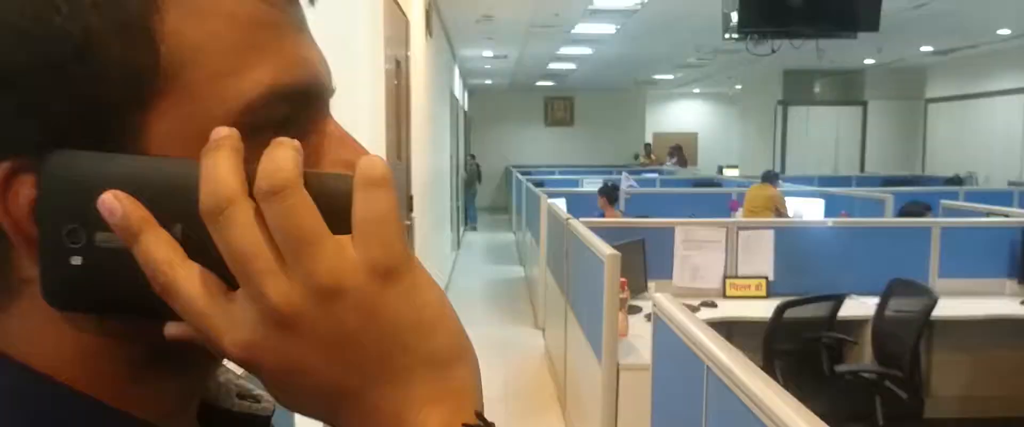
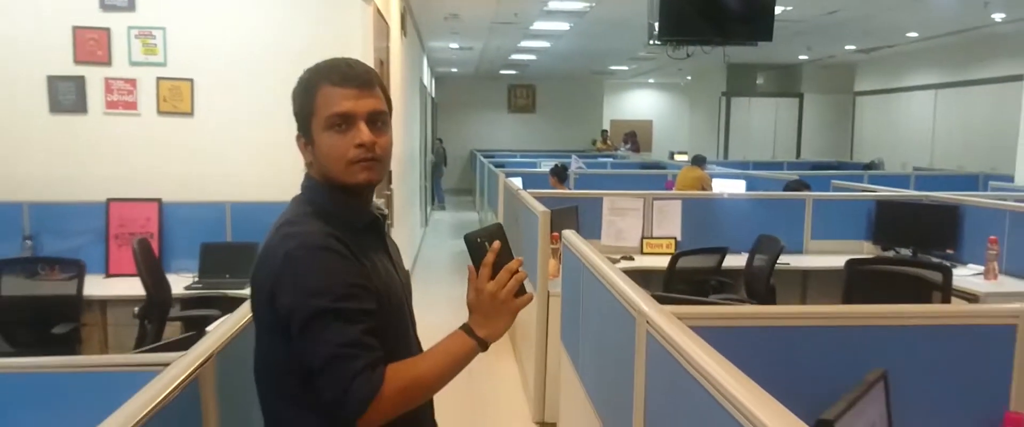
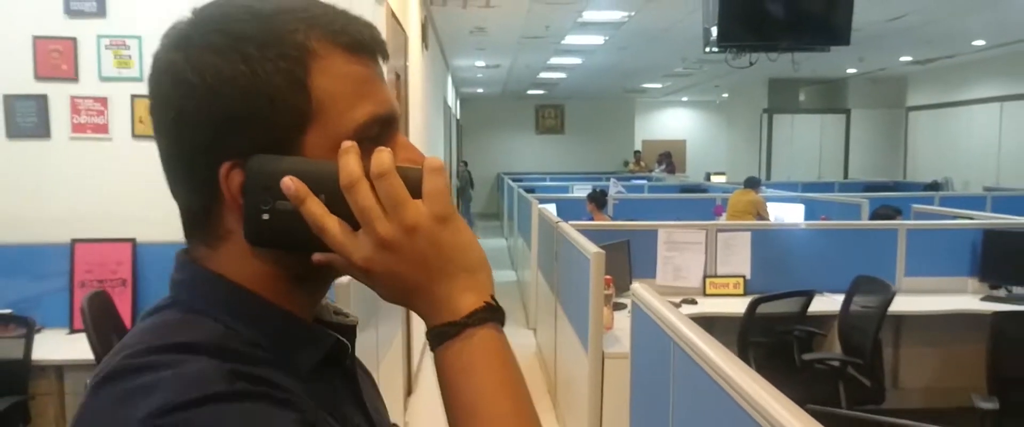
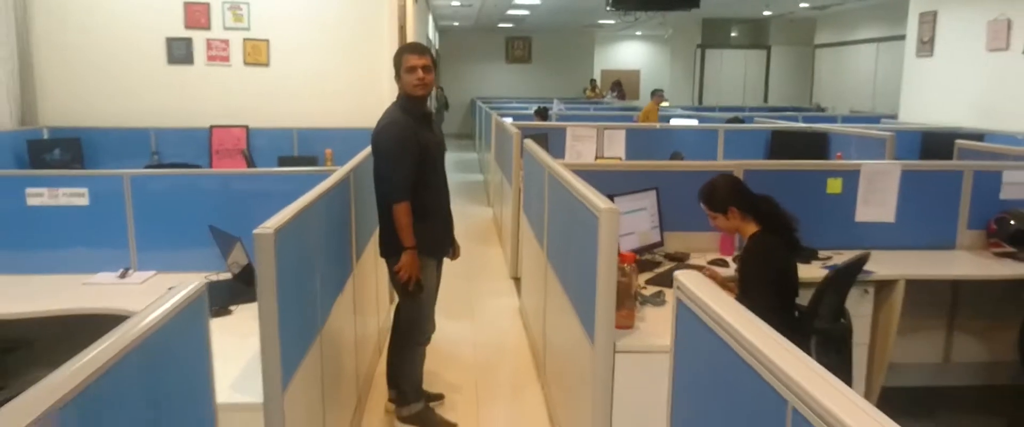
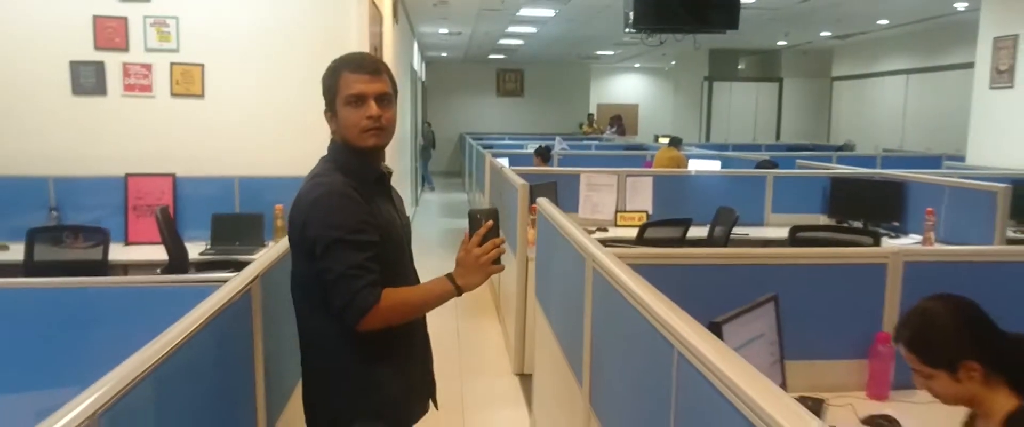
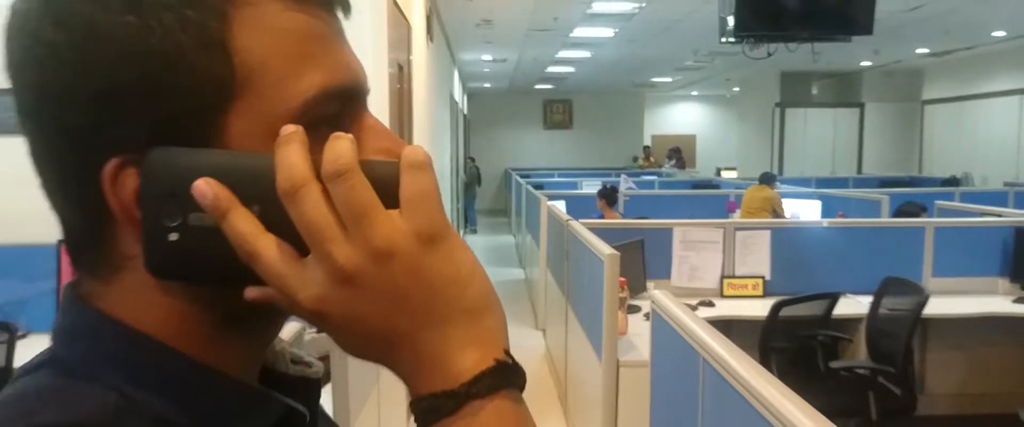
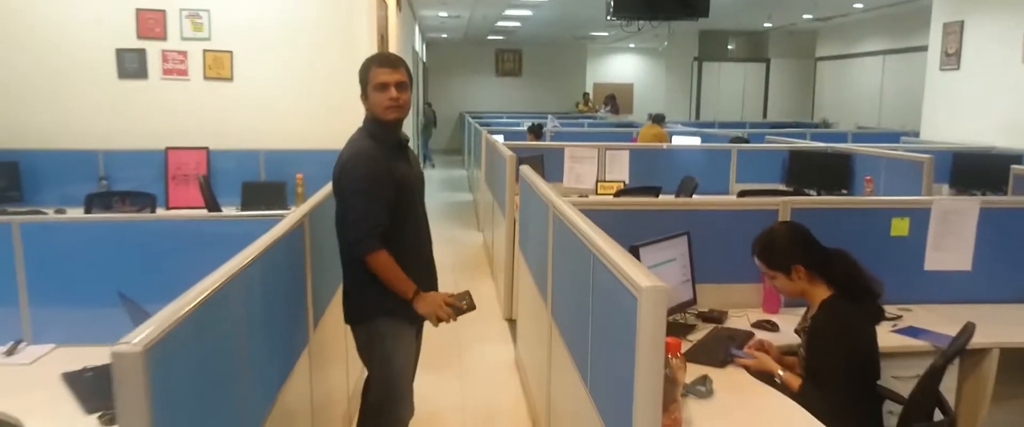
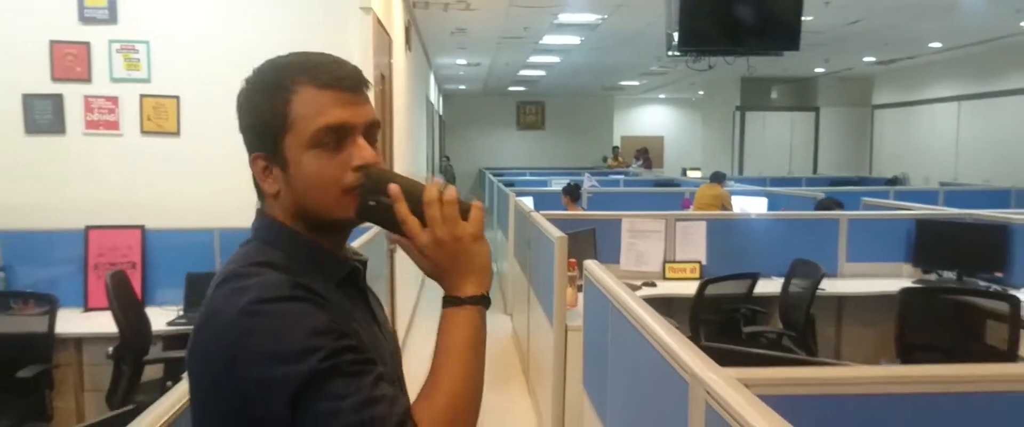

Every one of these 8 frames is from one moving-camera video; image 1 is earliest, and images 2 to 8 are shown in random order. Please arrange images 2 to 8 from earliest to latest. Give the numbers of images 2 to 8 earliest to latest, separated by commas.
6, 3, 8, 2, 5, 7, 4
